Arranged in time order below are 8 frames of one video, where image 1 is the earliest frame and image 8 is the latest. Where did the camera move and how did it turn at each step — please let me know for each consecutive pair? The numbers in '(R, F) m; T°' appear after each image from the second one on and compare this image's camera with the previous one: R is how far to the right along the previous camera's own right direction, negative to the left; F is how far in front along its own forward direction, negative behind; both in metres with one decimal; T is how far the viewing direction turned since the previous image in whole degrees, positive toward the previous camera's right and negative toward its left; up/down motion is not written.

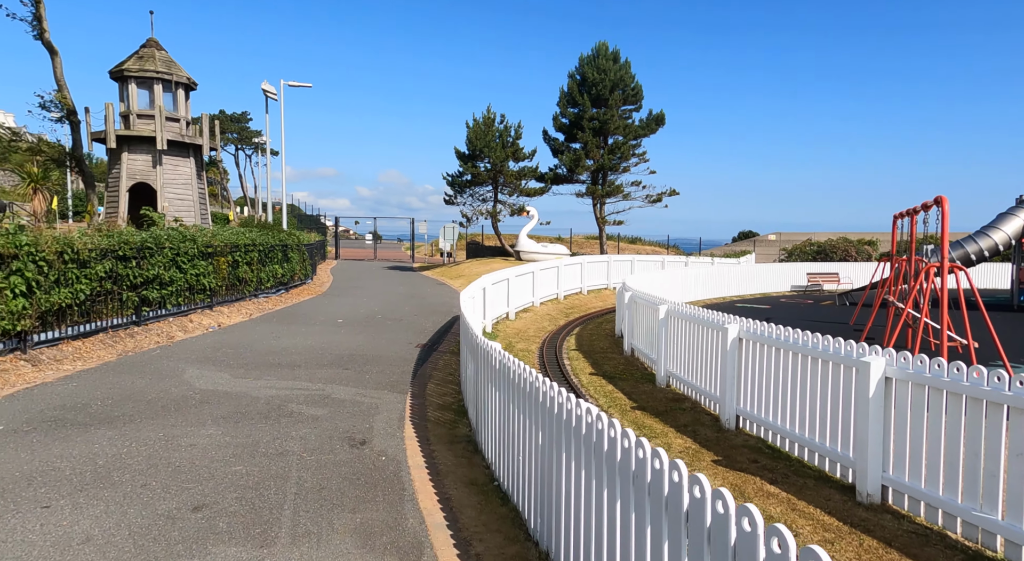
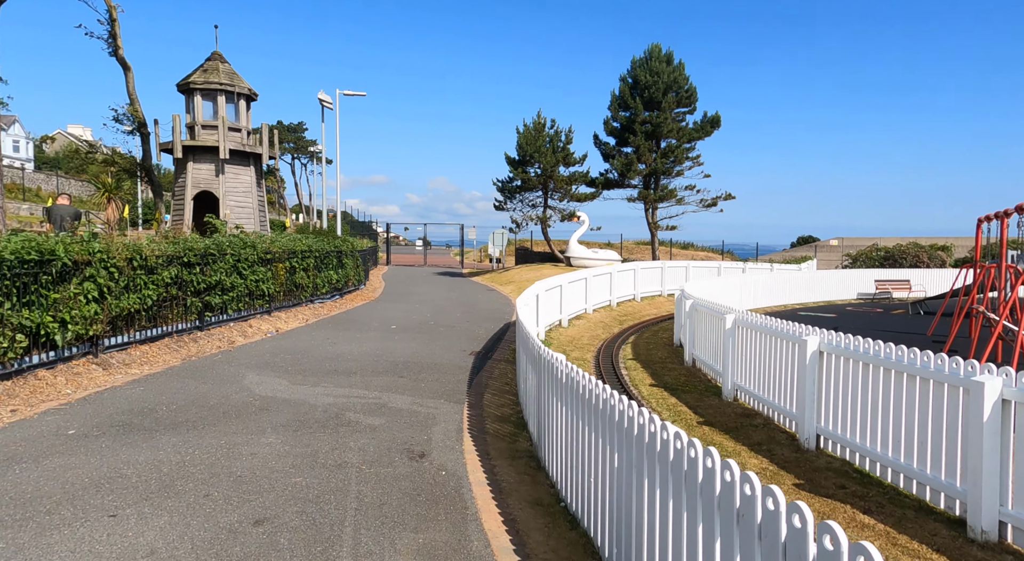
(-0.1, +0.2) m; -4°
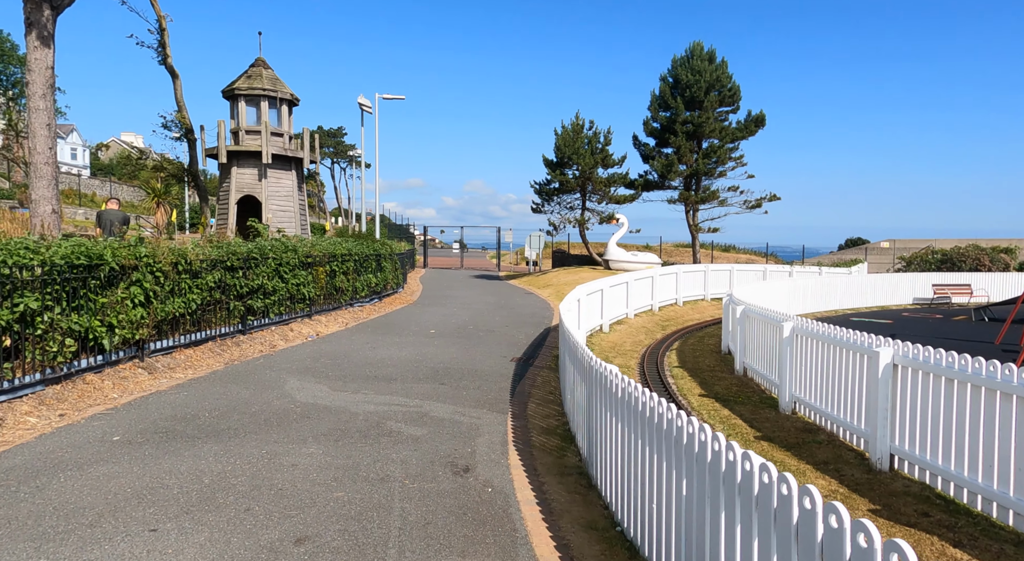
(-0.1, +0.3) m; -3°
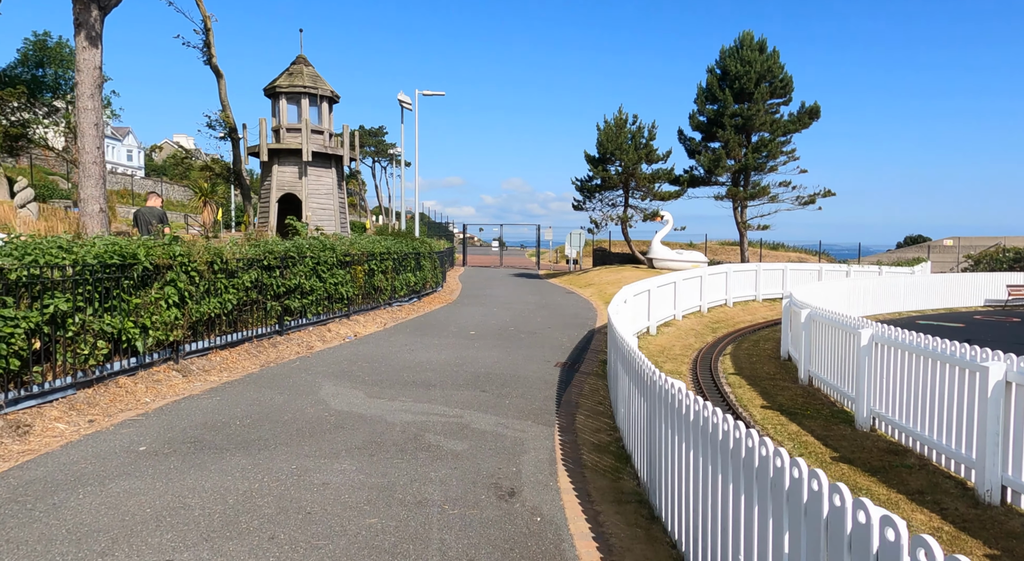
(-0.1, +0.5) m; -3°
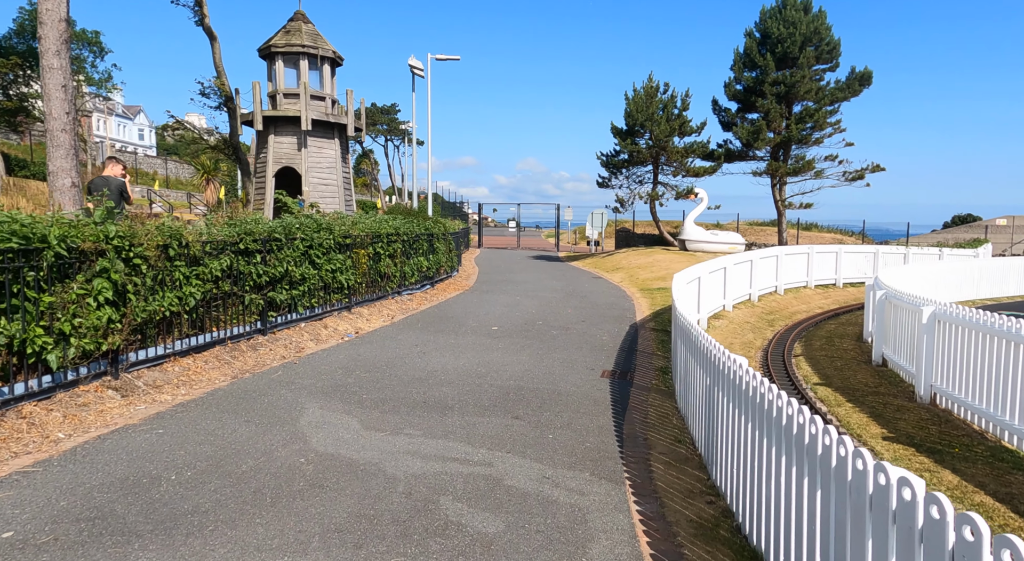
(-0.3, +2.2) m; -1°
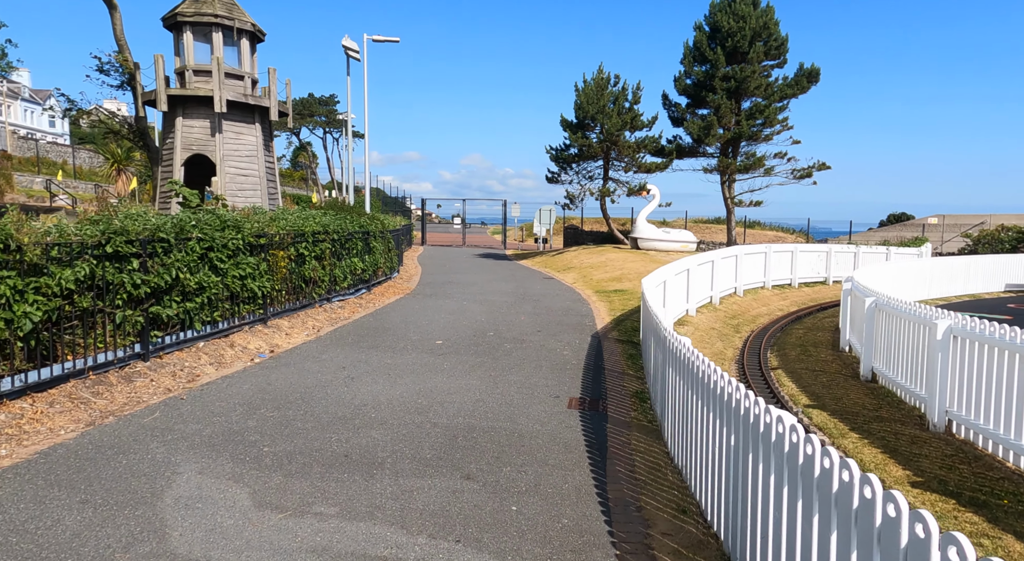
(0.0, +1.6) m; +5°
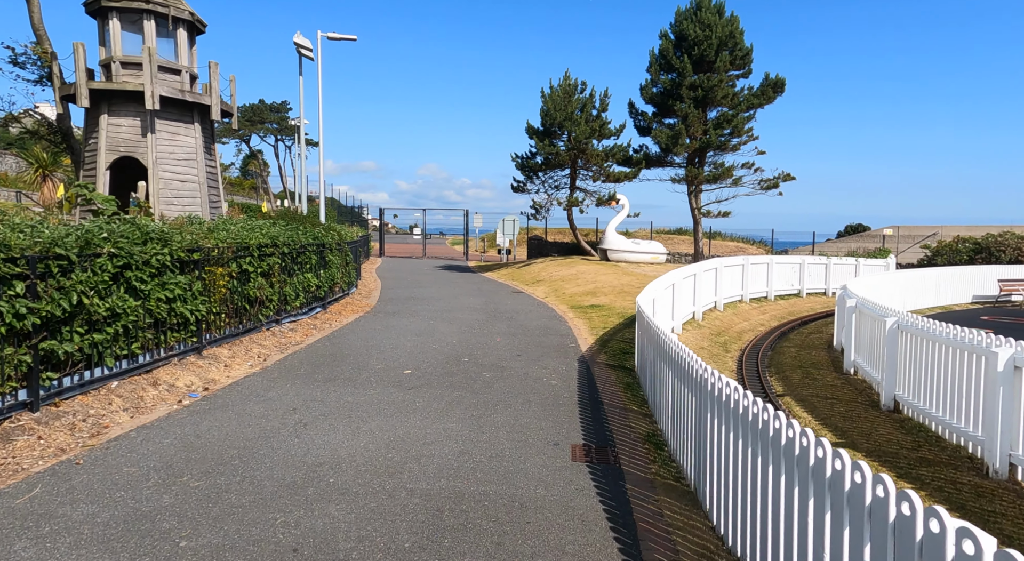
(-0.3, +1.3) m; +4°
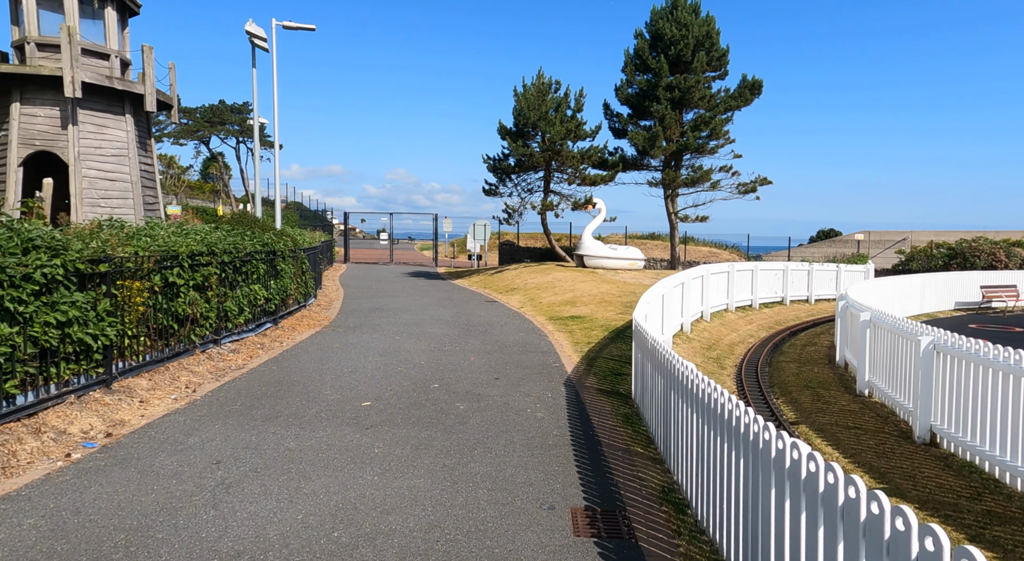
(-0.1, +1.3) m; +3°
